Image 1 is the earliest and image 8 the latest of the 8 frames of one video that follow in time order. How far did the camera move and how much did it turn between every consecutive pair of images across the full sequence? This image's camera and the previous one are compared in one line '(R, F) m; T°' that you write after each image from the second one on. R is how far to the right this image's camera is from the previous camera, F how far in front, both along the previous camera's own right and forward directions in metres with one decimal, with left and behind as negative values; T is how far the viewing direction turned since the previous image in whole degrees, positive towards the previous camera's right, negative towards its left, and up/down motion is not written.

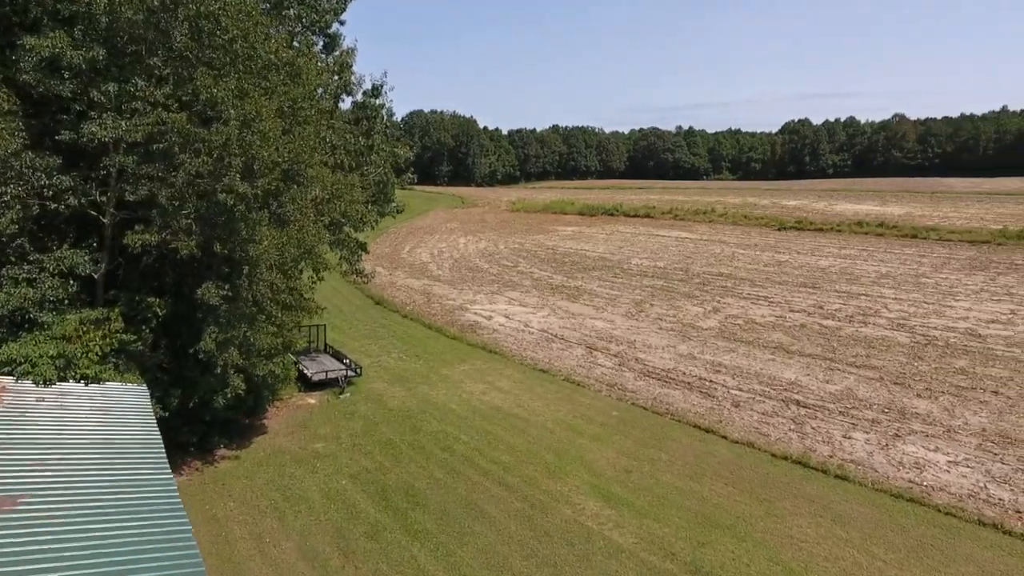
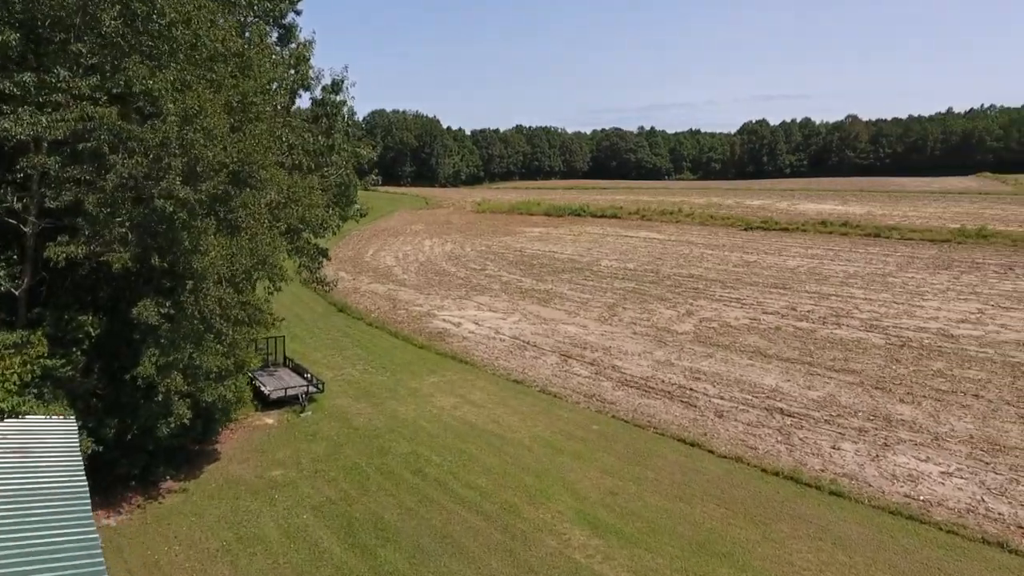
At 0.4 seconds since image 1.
(-0.1, +0.7) m; +3°
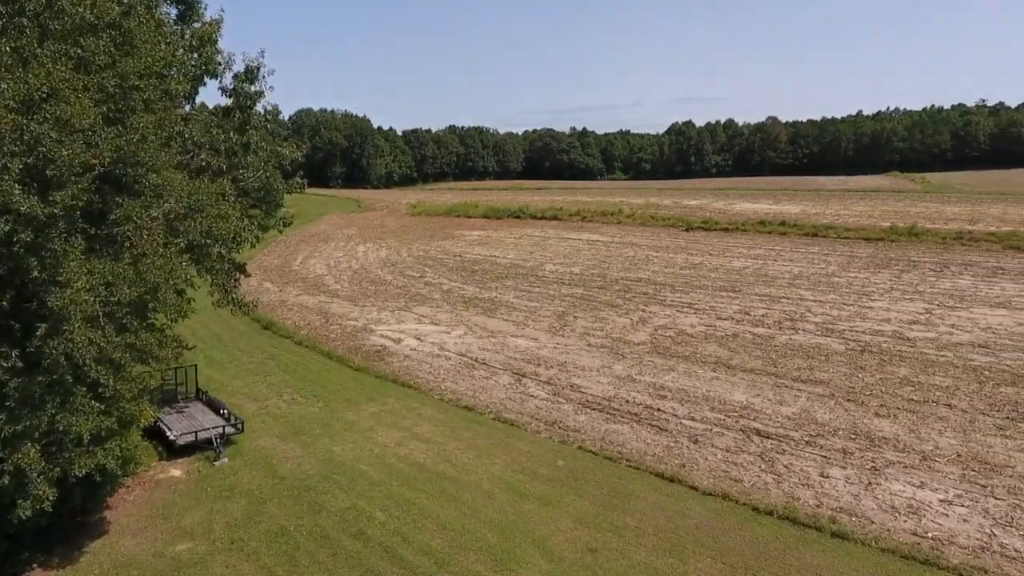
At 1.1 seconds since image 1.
(-0.3, +1.4) m; +6°
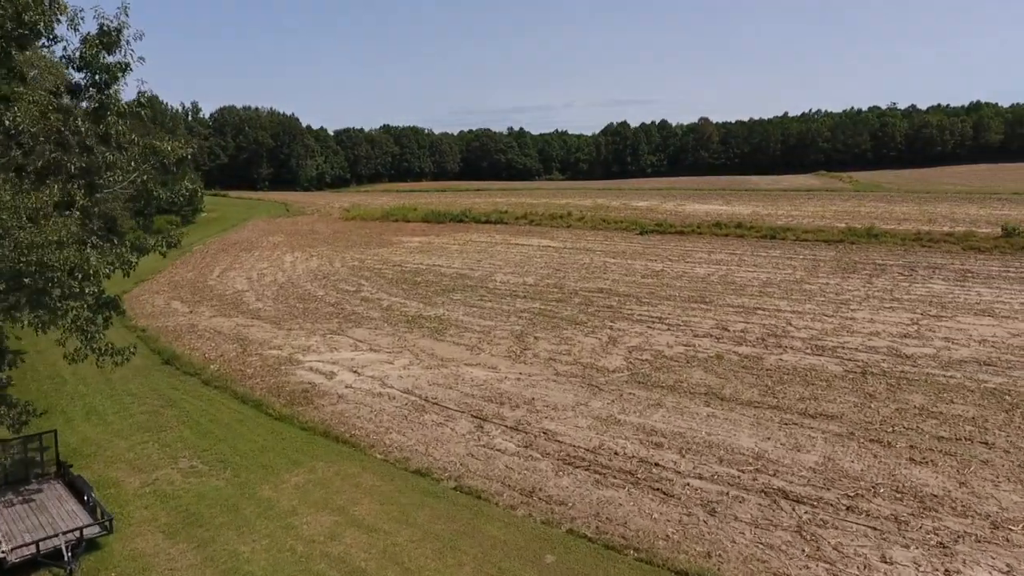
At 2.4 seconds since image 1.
(-0.3, +2.5) m; +6°
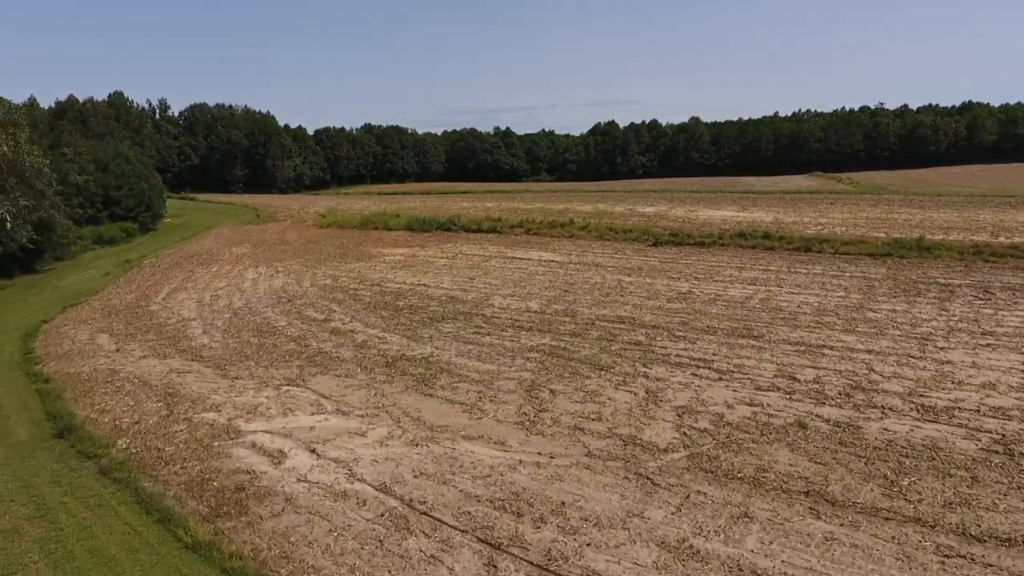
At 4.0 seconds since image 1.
(-0.5, +3.9) m; +1°
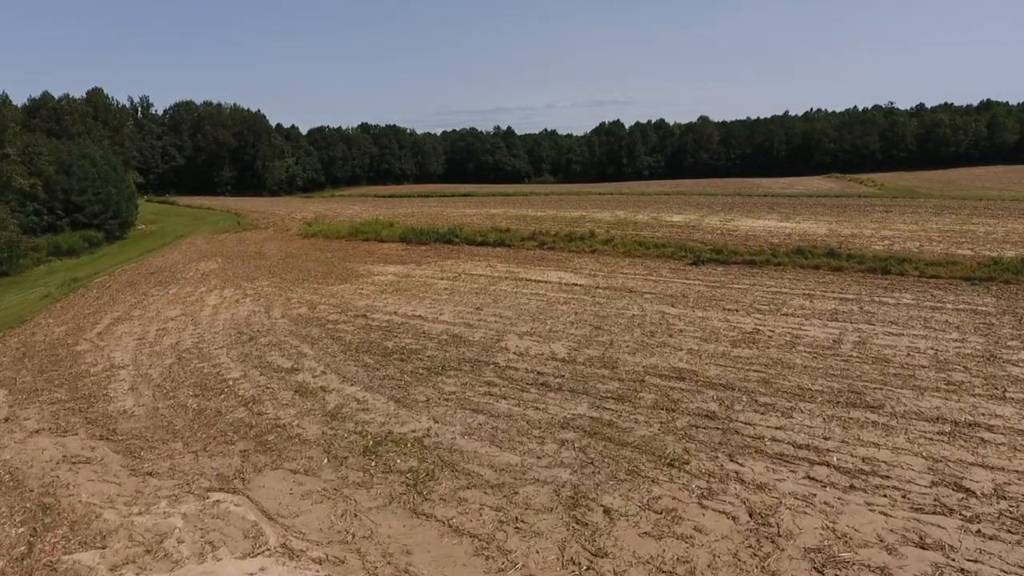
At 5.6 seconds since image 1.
(-0.5, +4.4) m; 0°
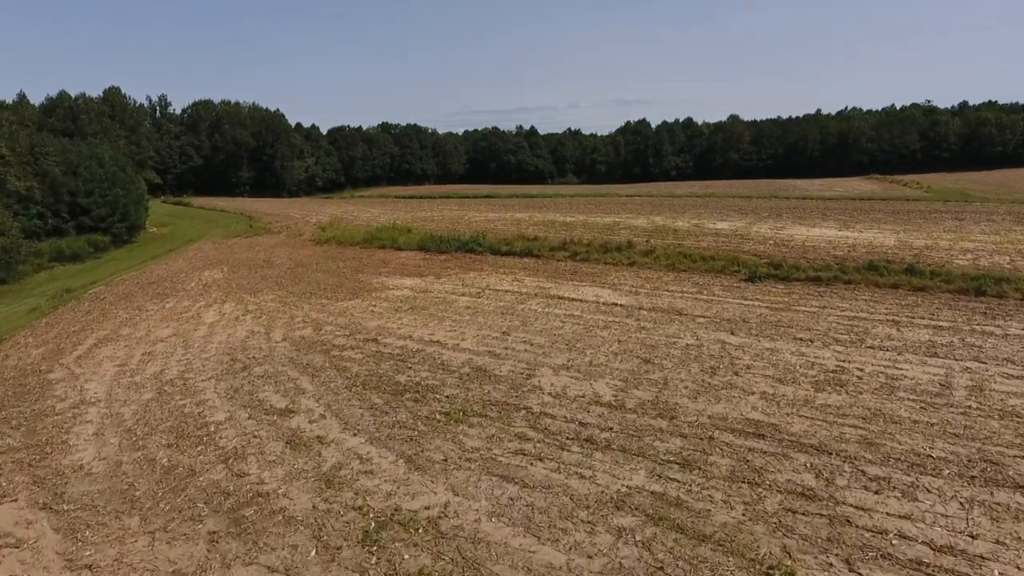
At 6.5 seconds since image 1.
(-0.3, +2.5) m; -2°
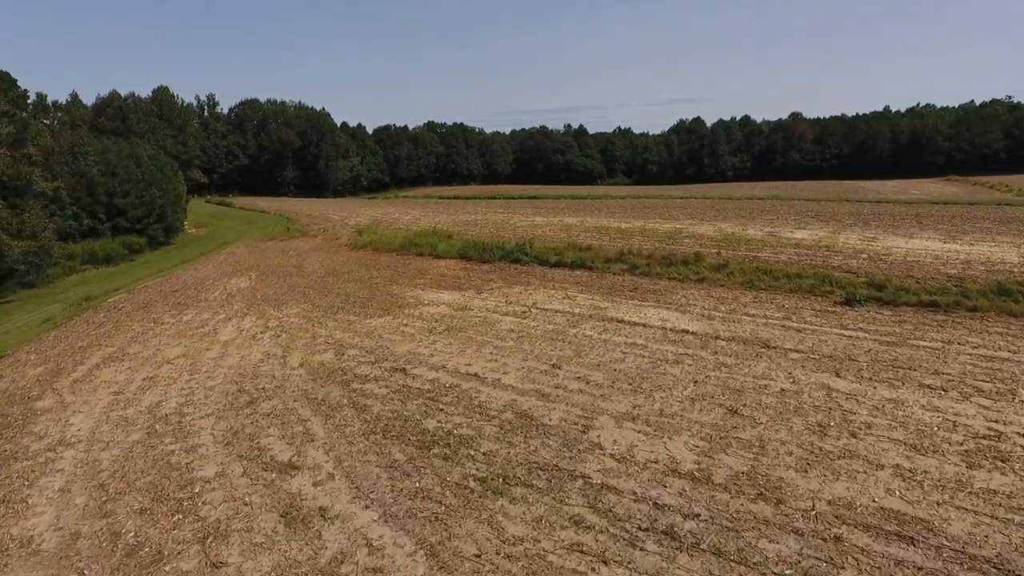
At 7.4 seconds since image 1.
(-0.2, +2.6) m; -4°
